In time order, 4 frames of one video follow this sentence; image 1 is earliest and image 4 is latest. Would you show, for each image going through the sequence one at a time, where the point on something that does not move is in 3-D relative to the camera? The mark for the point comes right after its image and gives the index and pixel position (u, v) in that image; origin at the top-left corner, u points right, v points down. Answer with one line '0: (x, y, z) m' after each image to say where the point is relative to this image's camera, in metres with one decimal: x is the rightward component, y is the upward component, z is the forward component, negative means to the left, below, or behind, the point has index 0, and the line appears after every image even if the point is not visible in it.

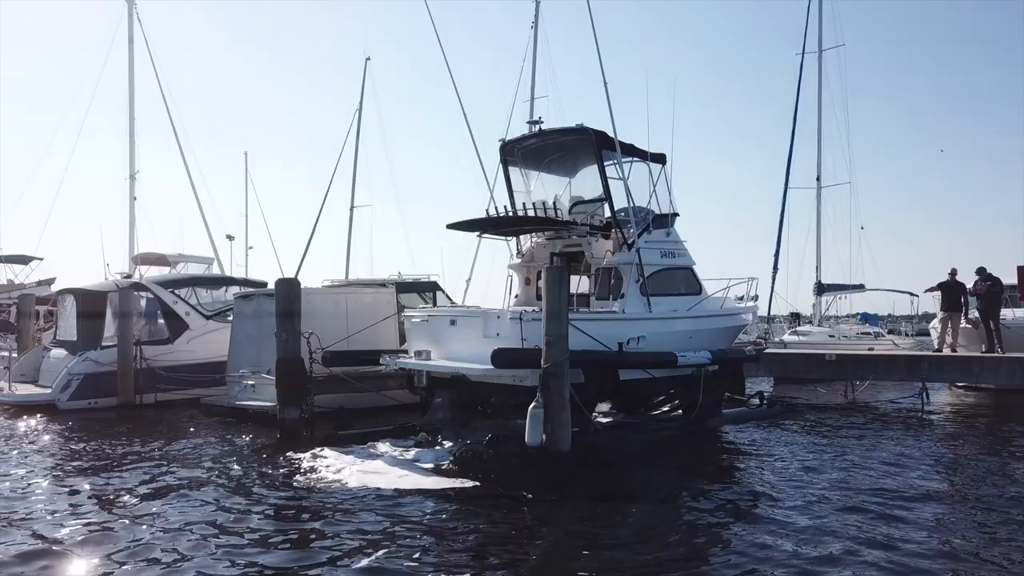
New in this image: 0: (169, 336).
0: (-6.6, -0.9, +15.3) m
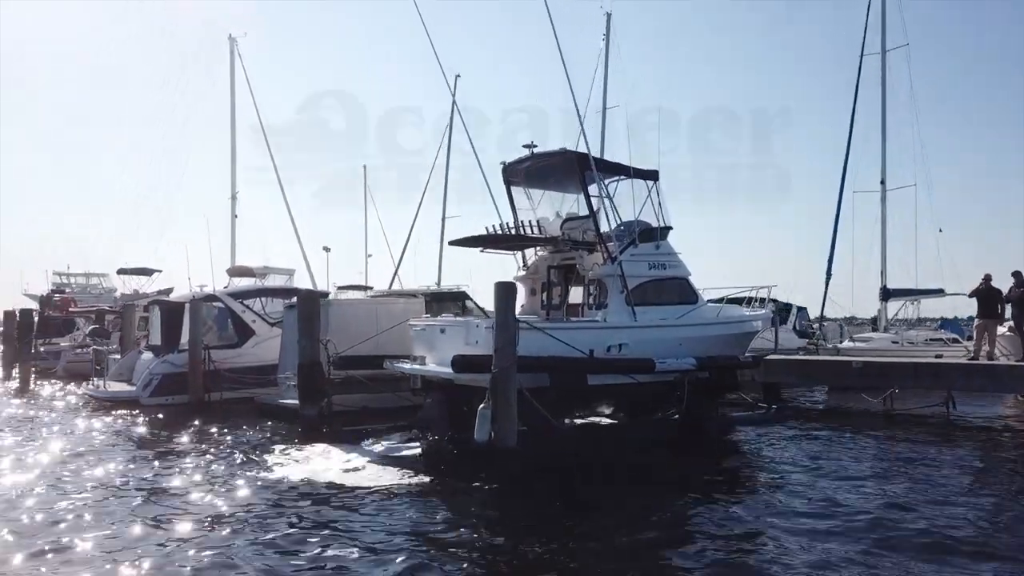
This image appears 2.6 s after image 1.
0: (-6.0, -1.2, +17.3) m
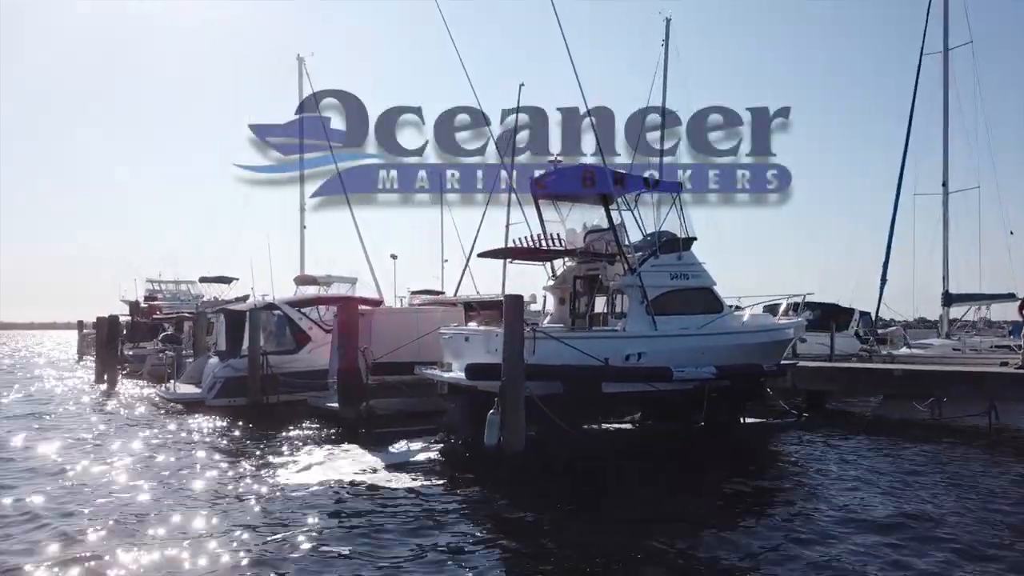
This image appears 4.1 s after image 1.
0: (-5.1, -1.4, +18.4) m
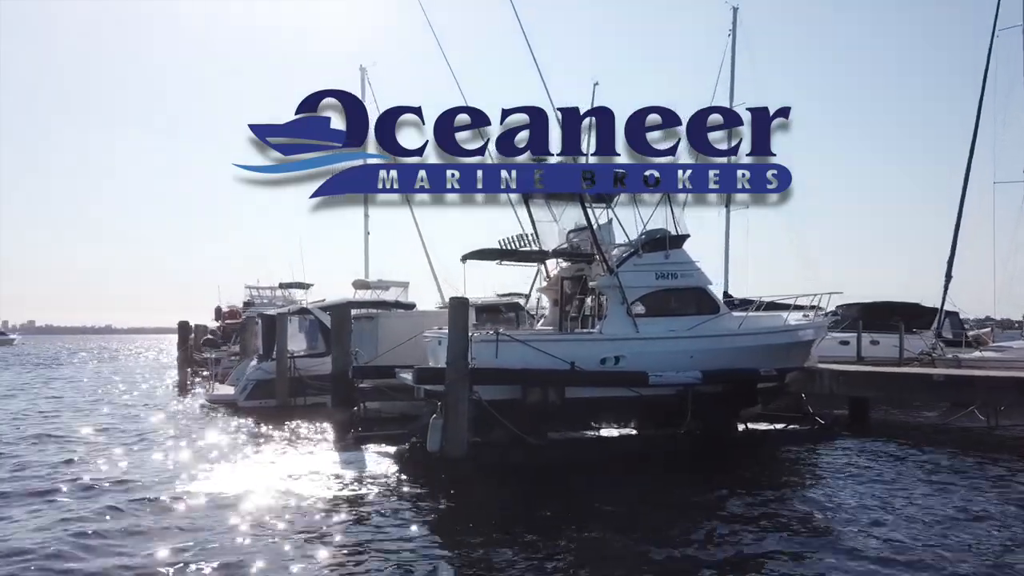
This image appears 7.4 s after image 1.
0: (-4.6, -1.5, +18.9) m
